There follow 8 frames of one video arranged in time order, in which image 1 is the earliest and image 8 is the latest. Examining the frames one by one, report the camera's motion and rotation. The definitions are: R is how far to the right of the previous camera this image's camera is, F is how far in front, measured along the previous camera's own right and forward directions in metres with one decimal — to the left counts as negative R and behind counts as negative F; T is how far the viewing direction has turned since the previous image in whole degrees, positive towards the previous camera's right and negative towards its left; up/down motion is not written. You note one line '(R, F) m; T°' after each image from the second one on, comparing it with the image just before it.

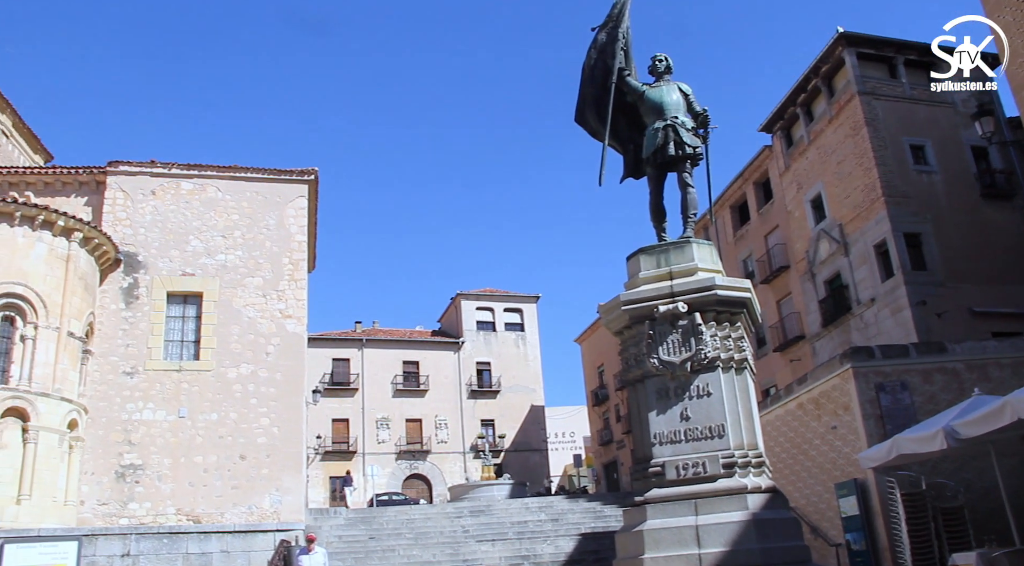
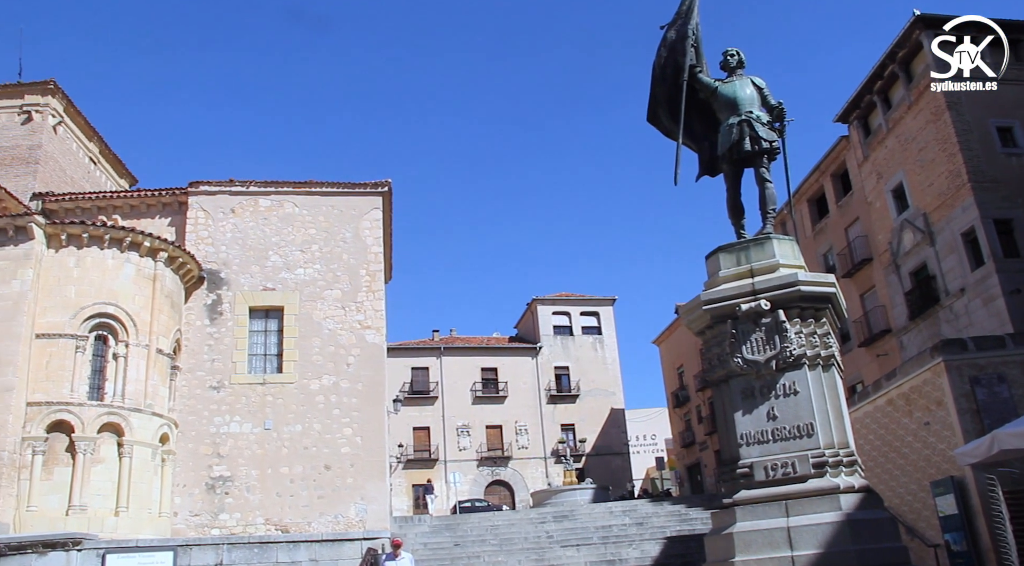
(-0.4, 0.0) m; -4°
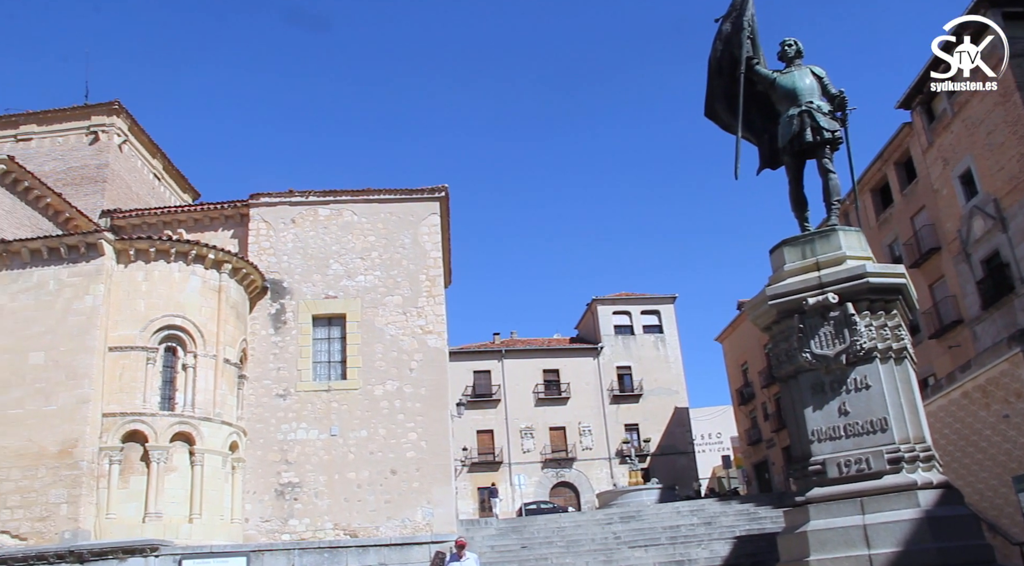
(-0.3, 0.0) m; -3°
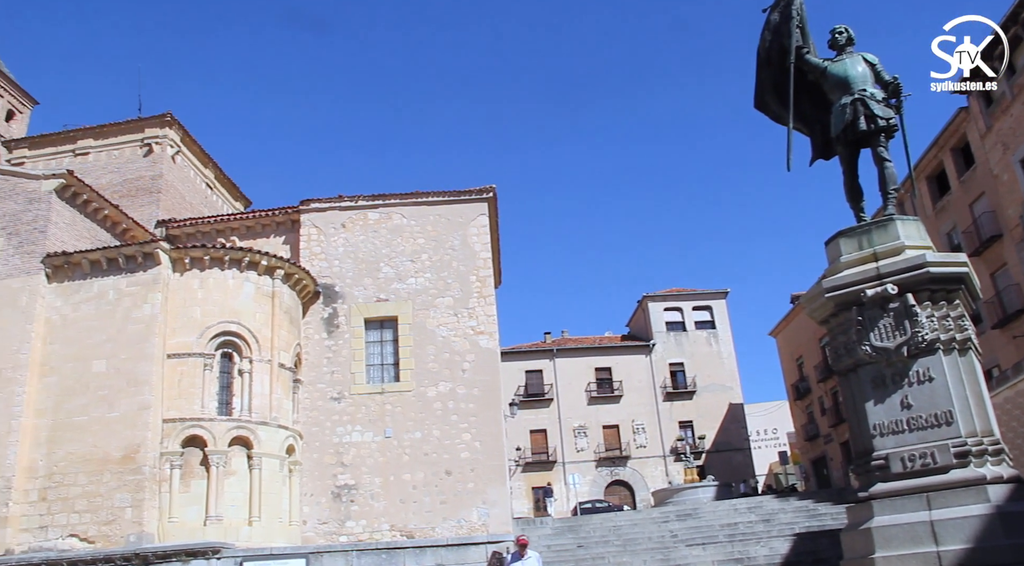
(-0.2, 0.0) m; -3°
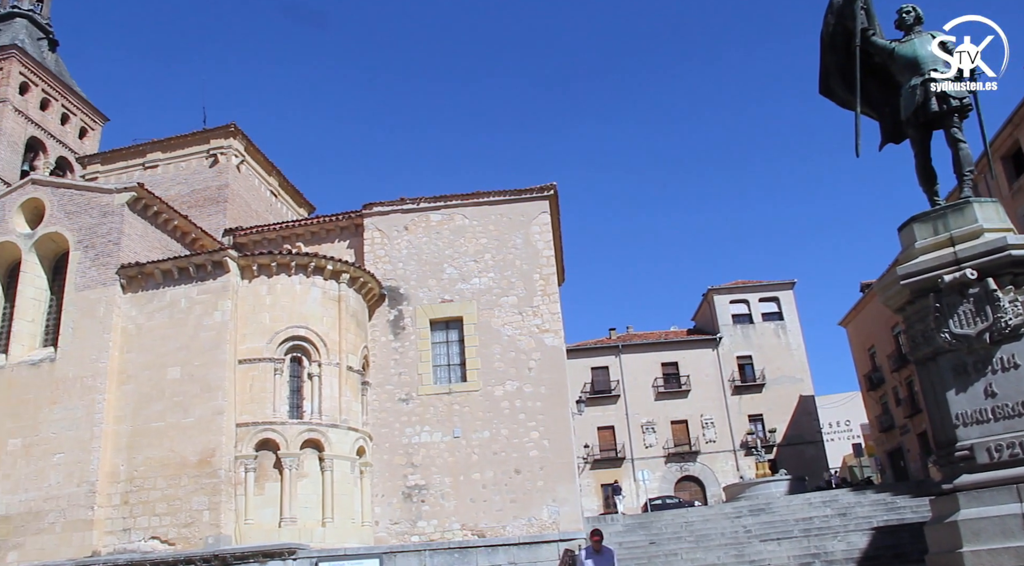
(-0.3, 0.0) m; -3°
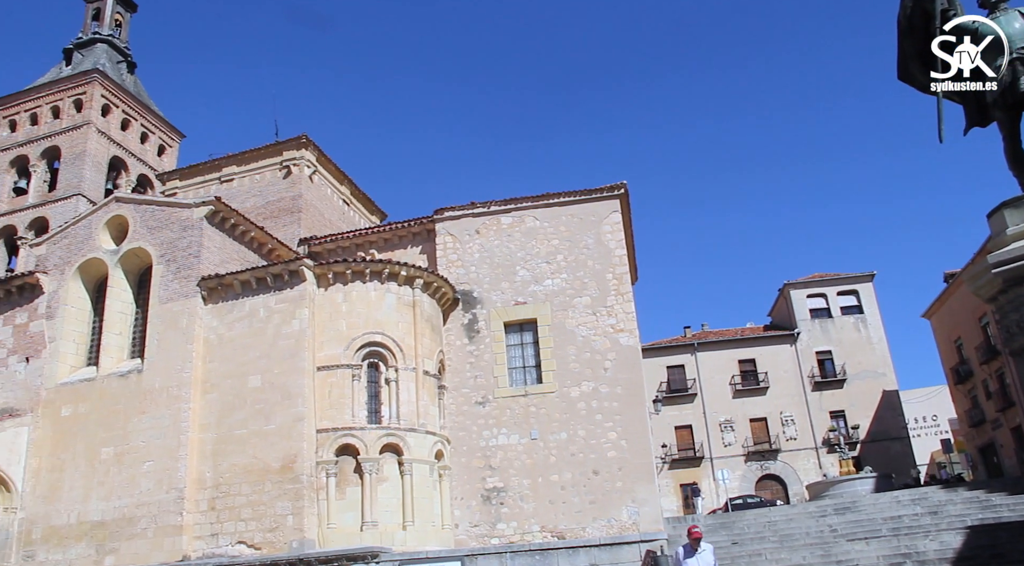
(-0.4, 0.0) m; -4°
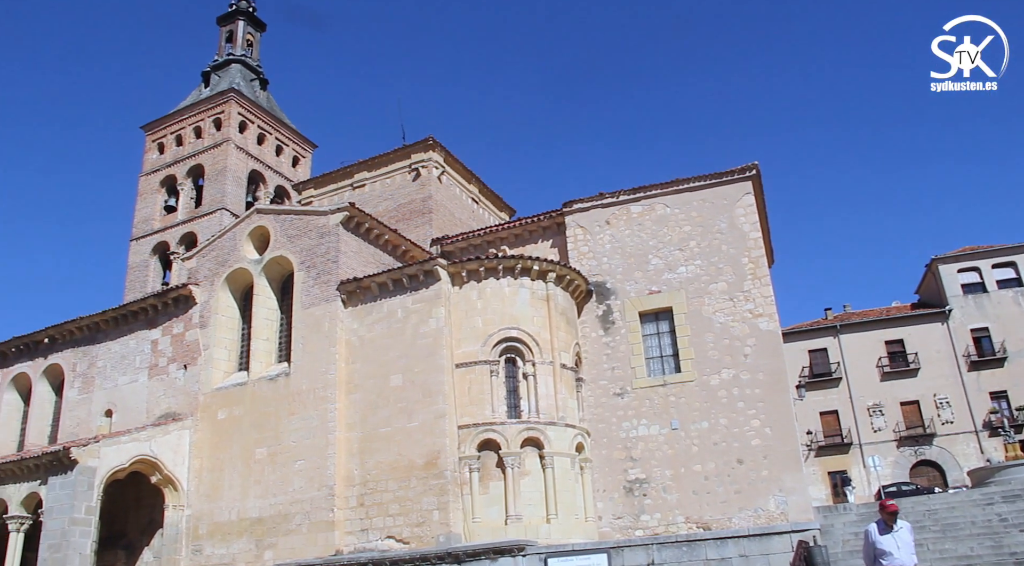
(-0.7, 0.0) m; -7°
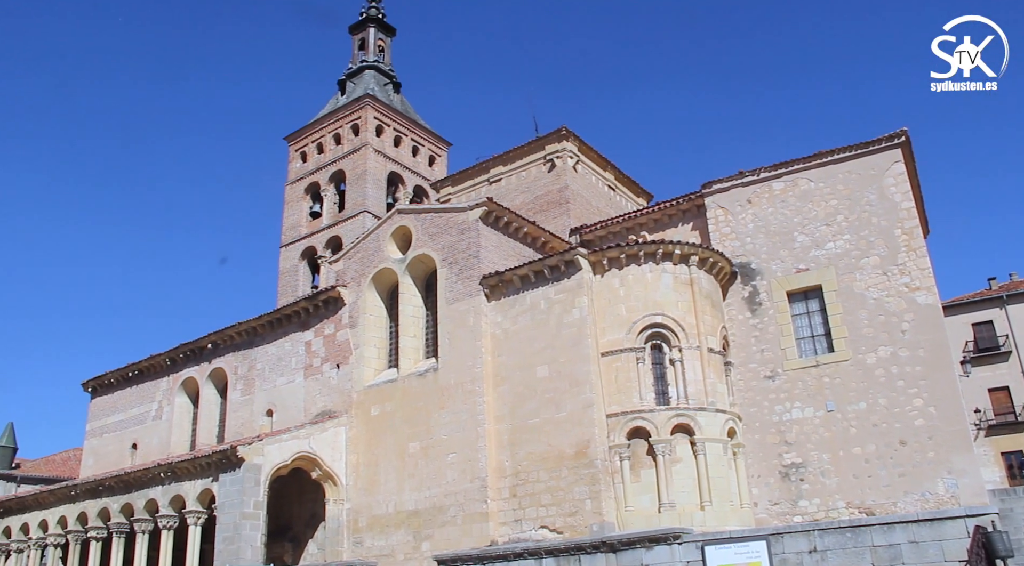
(-0.9, -0.1) m; -7°
